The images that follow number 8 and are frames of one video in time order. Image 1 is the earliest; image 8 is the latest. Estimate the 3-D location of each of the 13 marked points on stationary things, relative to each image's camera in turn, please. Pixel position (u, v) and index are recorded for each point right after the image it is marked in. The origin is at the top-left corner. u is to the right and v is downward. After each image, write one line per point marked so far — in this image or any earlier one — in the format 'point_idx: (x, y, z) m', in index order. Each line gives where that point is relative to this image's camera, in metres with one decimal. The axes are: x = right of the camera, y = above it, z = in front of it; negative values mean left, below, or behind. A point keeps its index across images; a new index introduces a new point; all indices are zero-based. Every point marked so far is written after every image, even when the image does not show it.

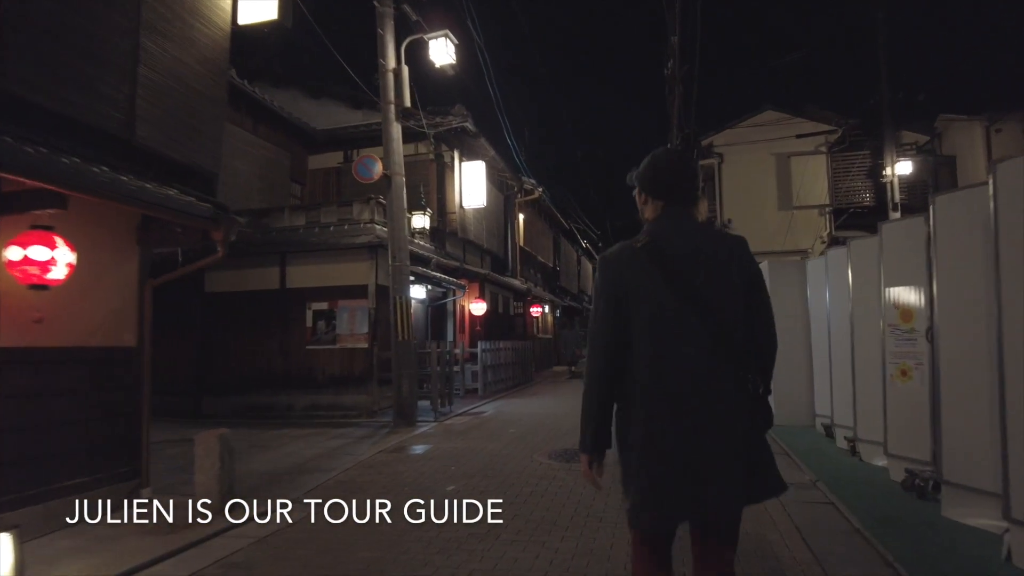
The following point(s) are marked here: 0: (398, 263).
0: (-2.3, +0.5, +12.2) m
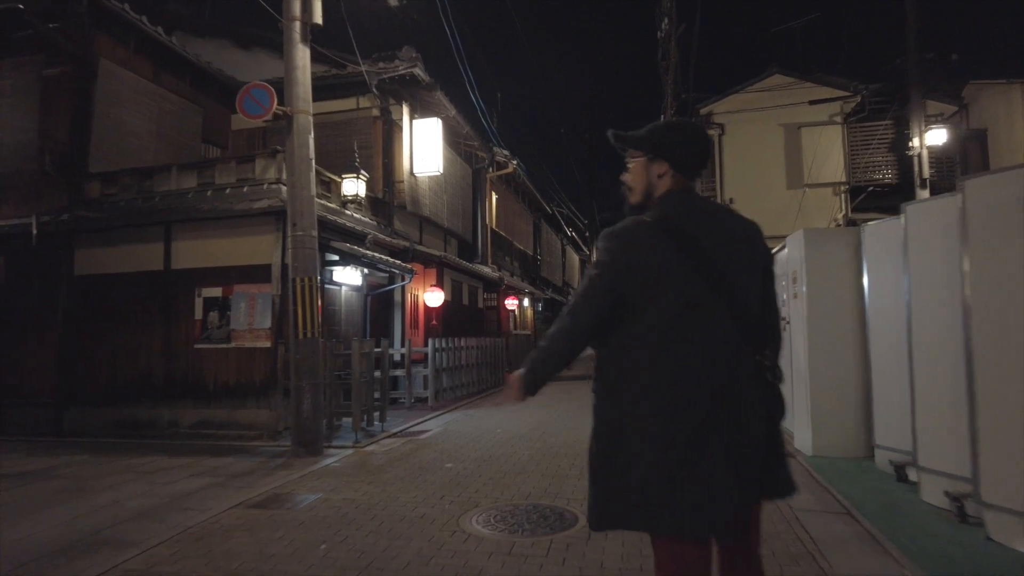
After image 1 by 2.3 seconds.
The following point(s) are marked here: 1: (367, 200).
0: (-3.1, +0.8, +9.0) m
1: (-3.2, +1.9, +13.2) m
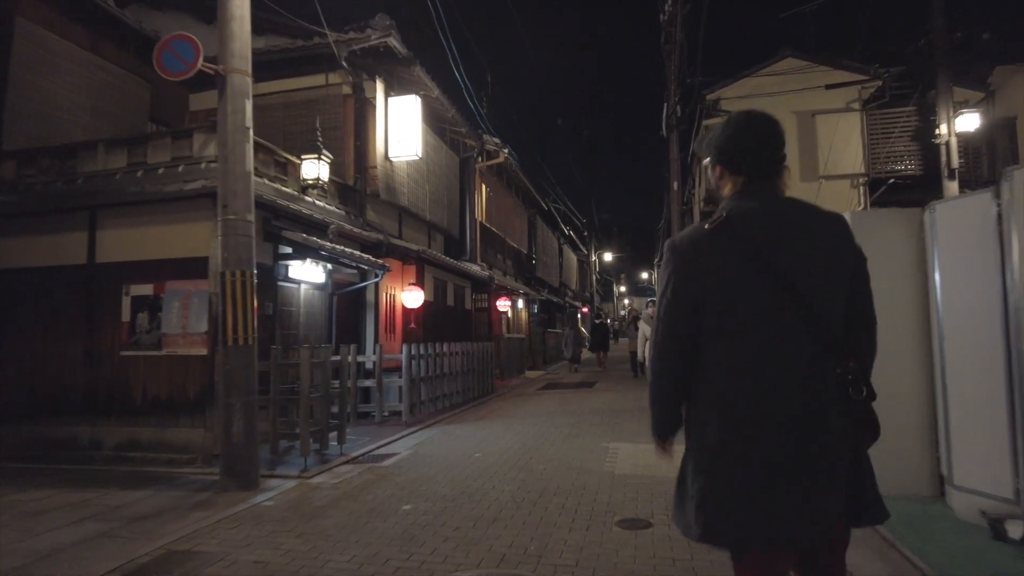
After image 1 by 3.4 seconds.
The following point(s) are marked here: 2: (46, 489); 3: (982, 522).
0: (-3.3, +0.9, +7.4) m
1: (-3.4, +1.9, +11.6) m
2: (-5.6, -2.4, +7.6) m
3: (+3.9, -1.9, +5.2) m
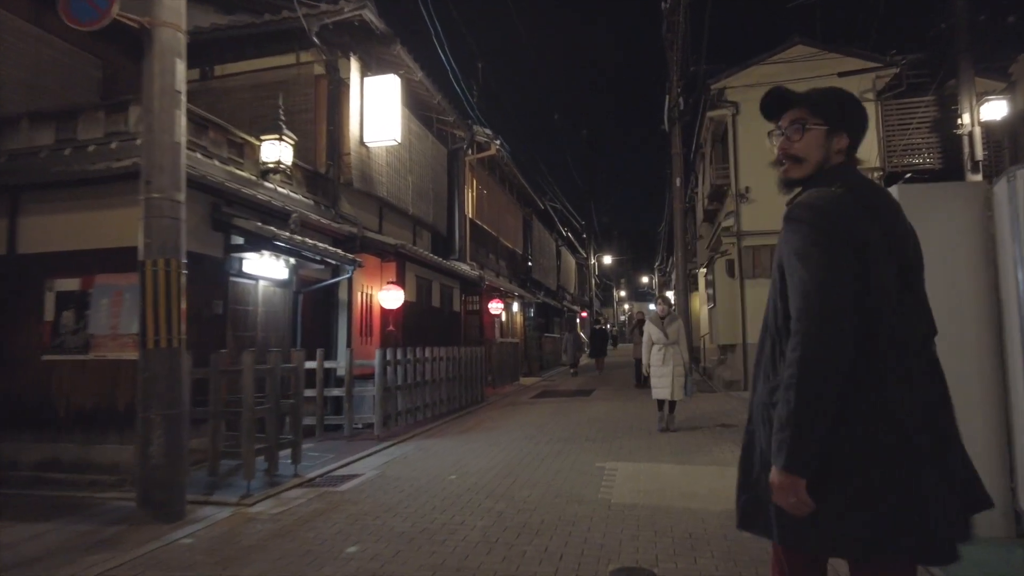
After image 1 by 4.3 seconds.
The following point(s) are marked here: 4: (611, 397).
0: (-3.5, +0.9, +6.2) m
1: (-3.7, +1.9, +10.4) m
2: (-5.8, -2.3, +6.4) m
3: (+3.7, -1.9, +4.0) m
4: (+2.4, -2.7, +15.7) m
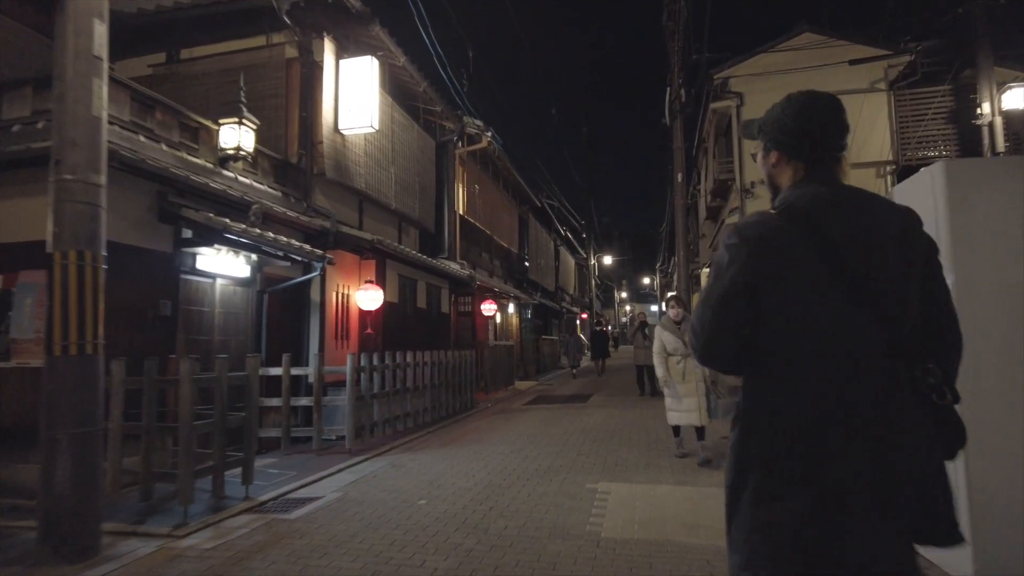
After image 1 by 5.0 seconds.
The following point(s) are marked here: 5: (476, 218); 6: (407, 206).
0: (-3.8, +1.0, +5.3) m
1: (-3.9, +2.0, +9.5) m
2: (-6.0, -2.3, +5.5) m
3: (+3.4, -1.8, +3.1) m
4: (+2.2, -2.7, +14.7) m
5: (-1.1, +2.1, +18.9) m
6: (-2.3, +1.8, +14.1) m
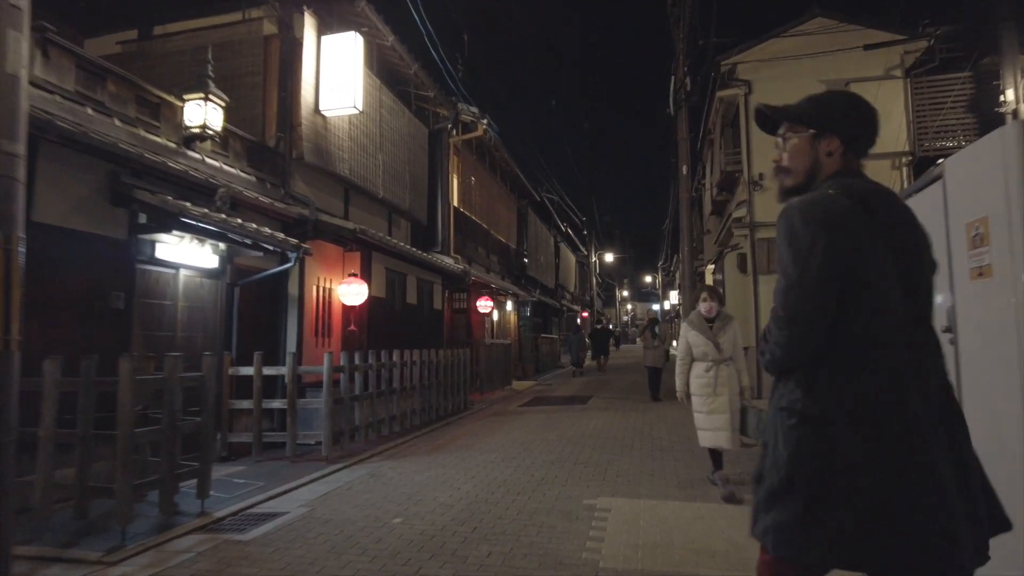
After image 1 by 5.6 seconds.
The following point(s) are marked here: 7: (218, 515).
0: (-3.9, +1.1, +4.6) m
1: (-4.0, +2.1, +8.7) m
2: (-6.2, -2.2, +4.7) m
3: (+3.3, -1.8, +2.3) m
4: (+2.1, -2.6, +14.0) m
5: (-1.1, +2.2, +18.1) m
6: (-2.4, +2.0, +13.3) m
7: (-2.8, -2.2, +6.1) m
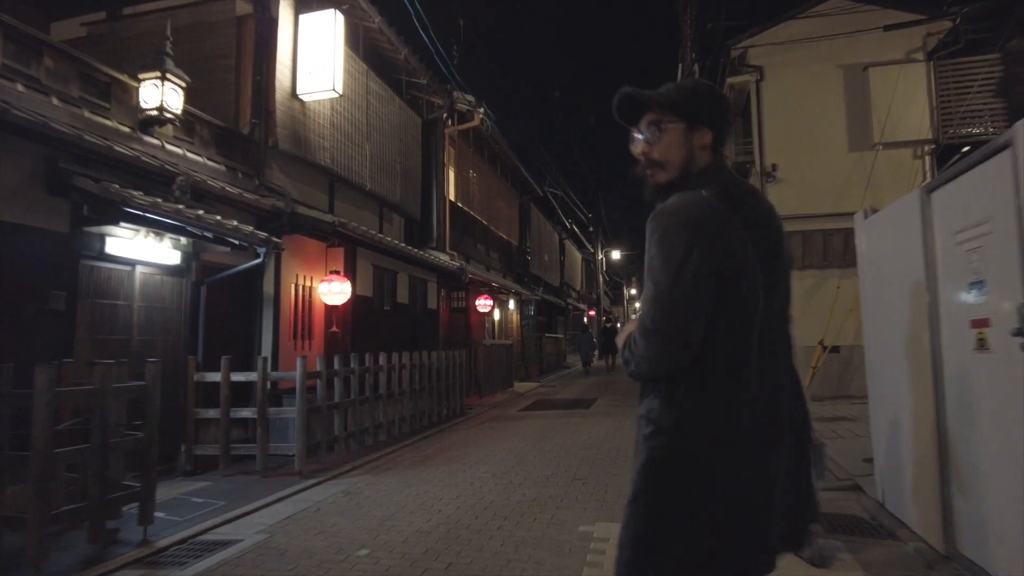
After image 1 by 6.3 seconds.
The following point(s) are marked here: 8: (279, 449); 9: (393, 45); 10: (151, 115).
0: (-4.0, +1.1, +3.8) m
1: (-4.1, +2.1, +8.0) m
2: (-6.3, -2.2, +4.0) m
3: (+3.1, -1.7, +1.5) m
4: (+2.1, -2.6, +13.2) m
5: (-1.1, +2.2, +17.3) m
6: (-2.5, +2.0, +12.6) m
7: (-3.0, -2.2, +5.4) m
8: (-3.0, -2.0, +8.0) m
9: (-2.2, +4.5, +11.9) m
10: (-4.1, +2.0, +7.2) m
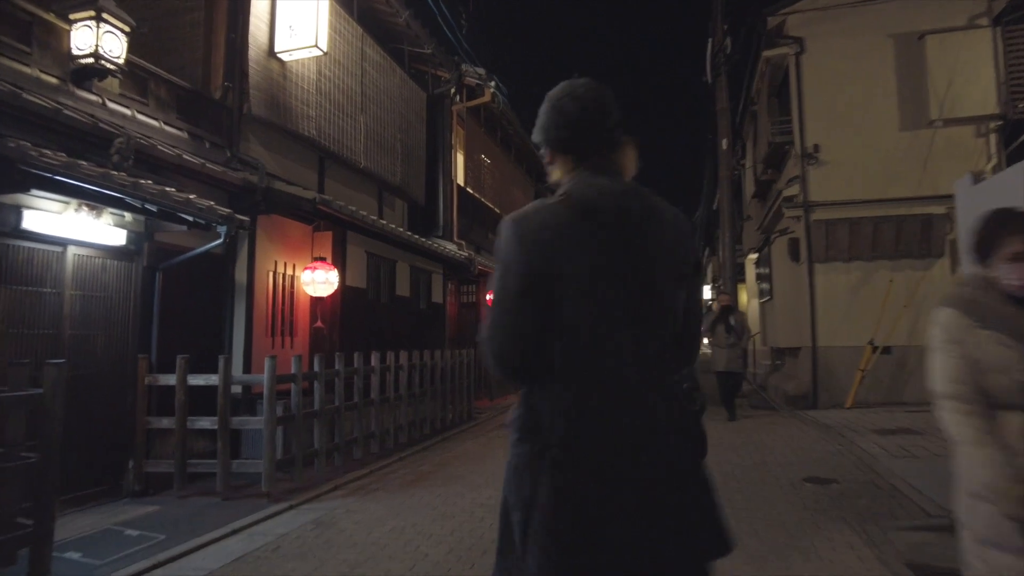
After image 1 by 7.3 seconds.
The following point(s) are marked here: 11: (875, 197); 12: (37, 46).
0: (-4.0, +1.2, +2.6) m
1: (-4.0, +2.2, +6.7) m
2: (-6.3, -2.1, +2.8) m
3: (+3.0, -1.6, +0.1) m
4: (+2.4, -2.4, +11.8) m
5: (-0.8, +2.4, +16.0) m
6: (-2.3, +2.1, +11.3) m
7: (-3.0, -2.0, +4.1) m
8: (-2.9, -1.9, +6.8) m
9: (-2.0, +4.7, +10.6) m
10: (-4.0, +2.1, +6.0) m
11: (+8.0, +2.0, +13.9) m
12: (-4.3, +2.2, +5.8) m
